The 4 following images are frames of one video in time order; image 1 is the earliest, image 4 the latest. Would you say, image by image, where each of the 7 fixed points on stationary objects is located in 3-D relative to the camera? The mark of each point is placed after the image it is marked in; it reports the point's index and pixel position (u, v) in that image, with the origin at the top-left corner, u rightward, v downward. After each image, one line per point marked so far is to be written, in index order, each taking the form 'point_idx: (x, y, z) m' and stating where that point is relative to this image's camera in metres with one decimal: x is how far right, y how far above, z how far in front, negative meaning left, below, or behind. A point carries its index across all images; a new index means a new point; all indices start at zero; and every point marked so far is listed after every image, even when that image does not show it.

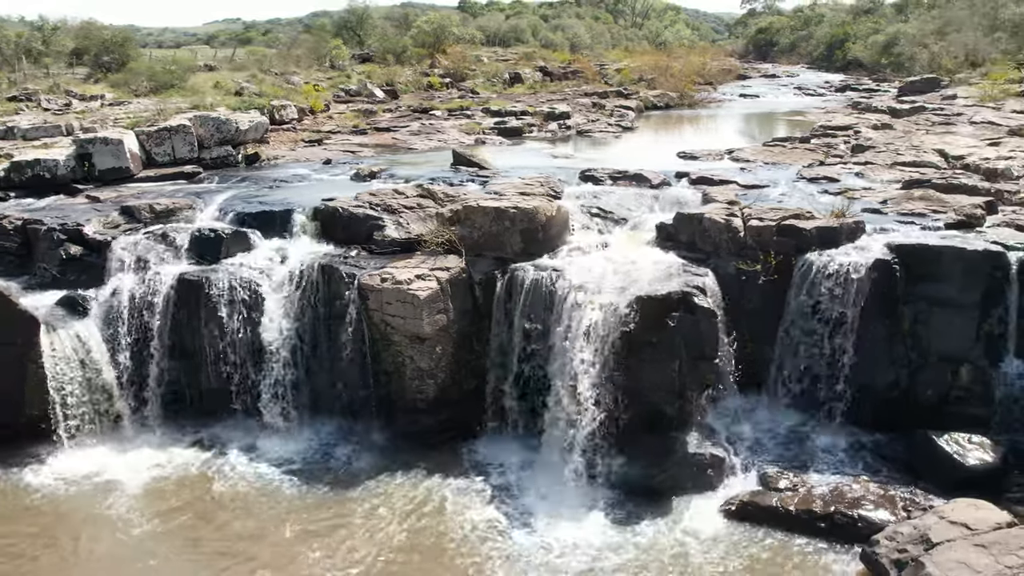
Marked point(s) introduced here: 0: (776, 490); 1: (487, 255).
0: (+3.0, -2.3, +8.9) m
1: (-0.3, +0.4, +10.8) m
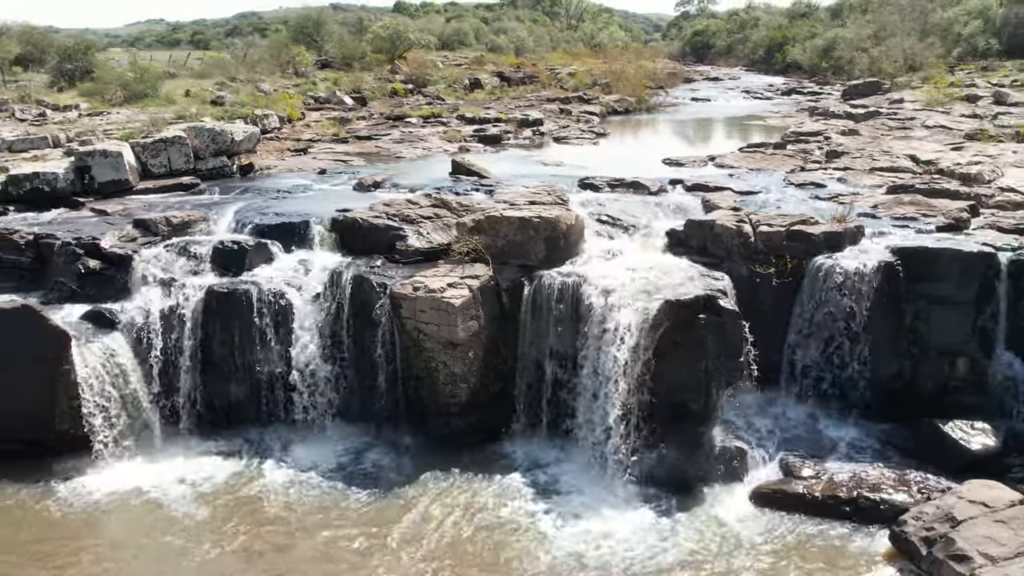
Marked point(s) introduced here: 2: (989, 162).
0: (+3.5, -2.3, +9.5) m
1: (0.0, +0.4, +11.2) m
2: (+10.2, +2.7, +16.8) m
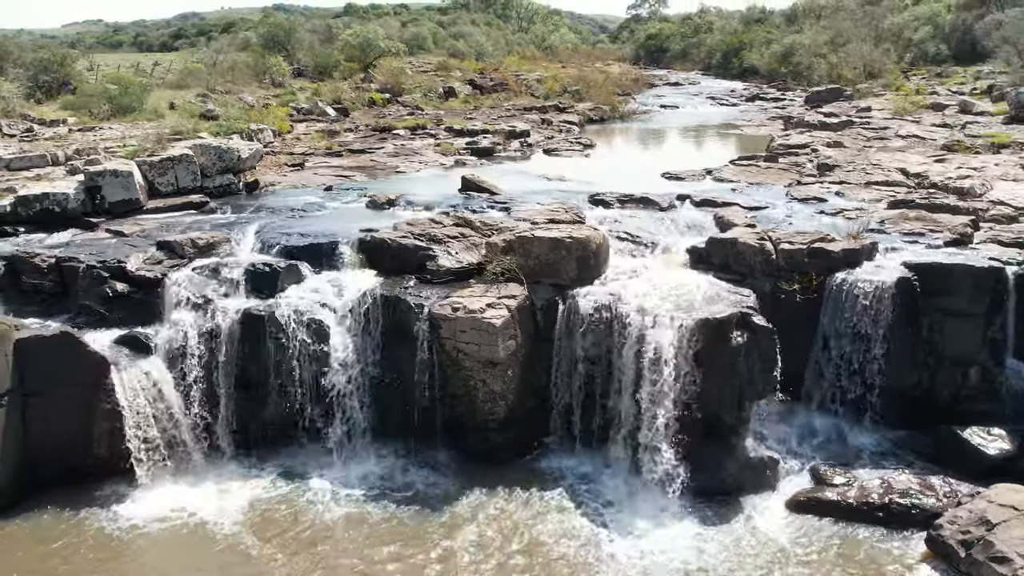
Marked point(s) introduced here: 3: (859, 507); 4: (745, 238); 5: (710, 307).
0: (+4.0, -2.5, +9.9) m
1: (+0.4, +0.1, +11.5) m
2: (+10.3, +2.5, +17.5) m
3: (+4.2, -2.7, +9.5) m
4: (+3.5, +0.7, +11.8) m
5: (+2.6, -0.3, +10.7) m
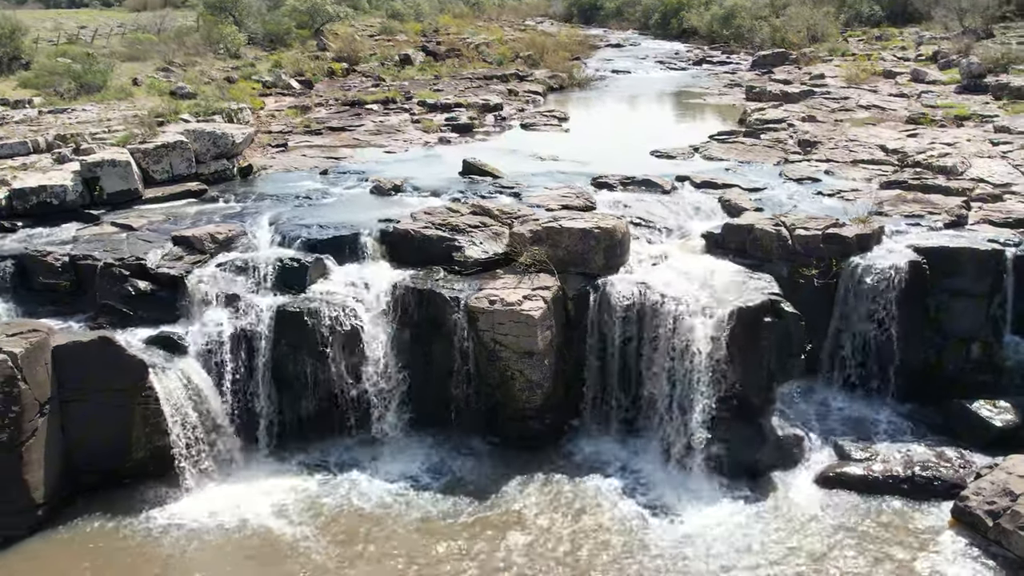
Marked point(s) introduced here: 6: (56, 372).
0: (+4.6, -2.3, +10.6) m
1: (+0.9, +0.2, +11.8) m
2: (+10.3, +3.2, +18.4) m
3: (+4.8, -2.5, +10.2) m
4: (+3.9, +1.0, +12.3) m
5: (+3.1, -0.1, +11.1) m
6: (-5.8, -1.1, +10.1) m
